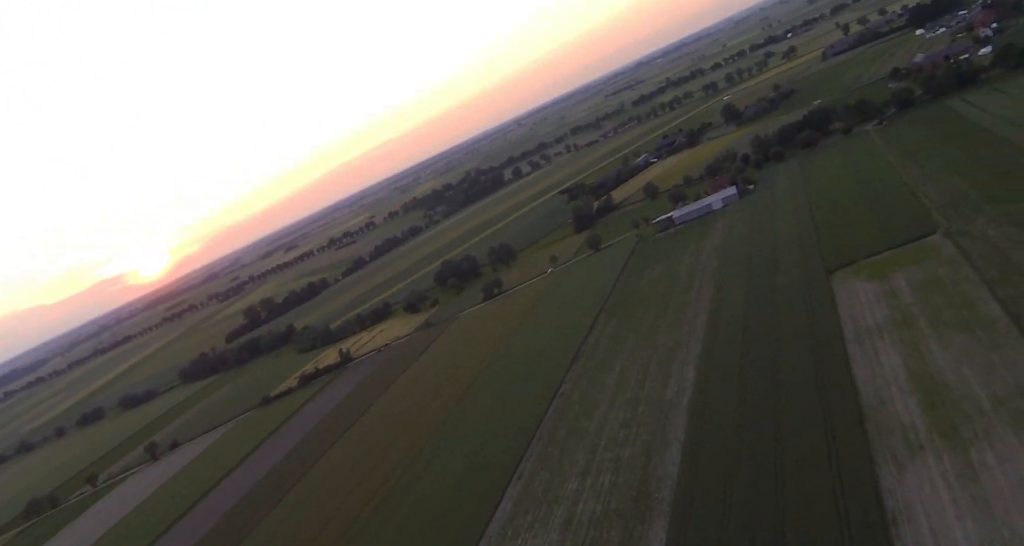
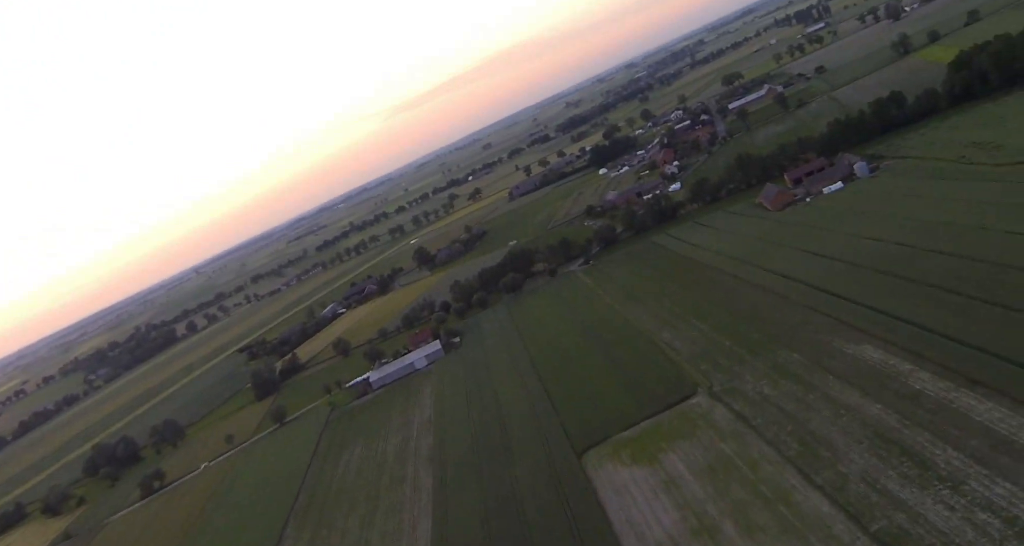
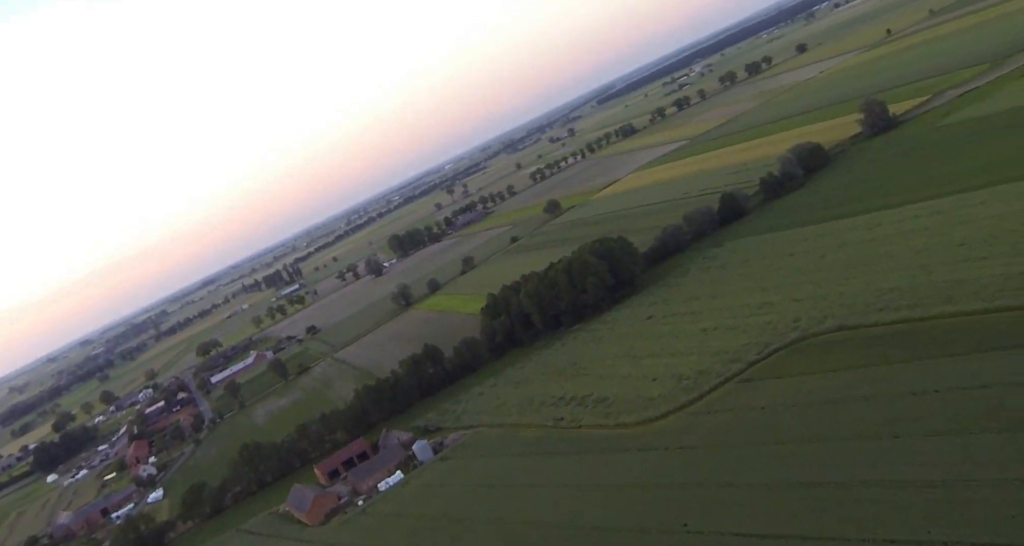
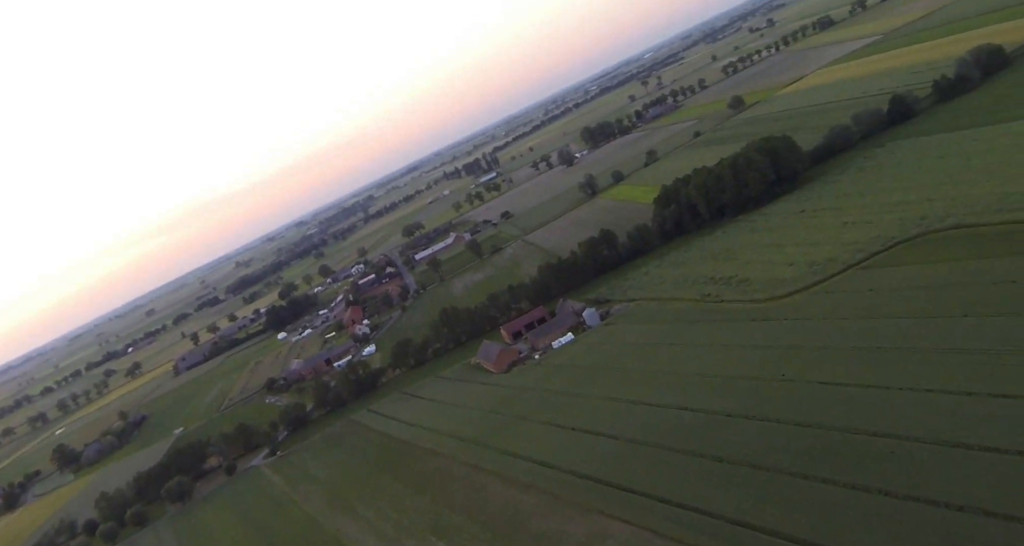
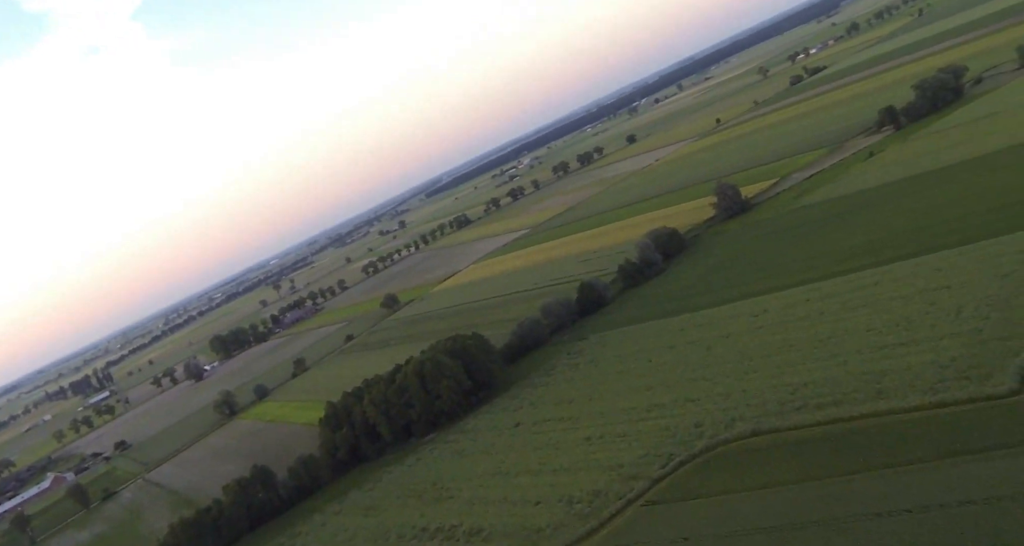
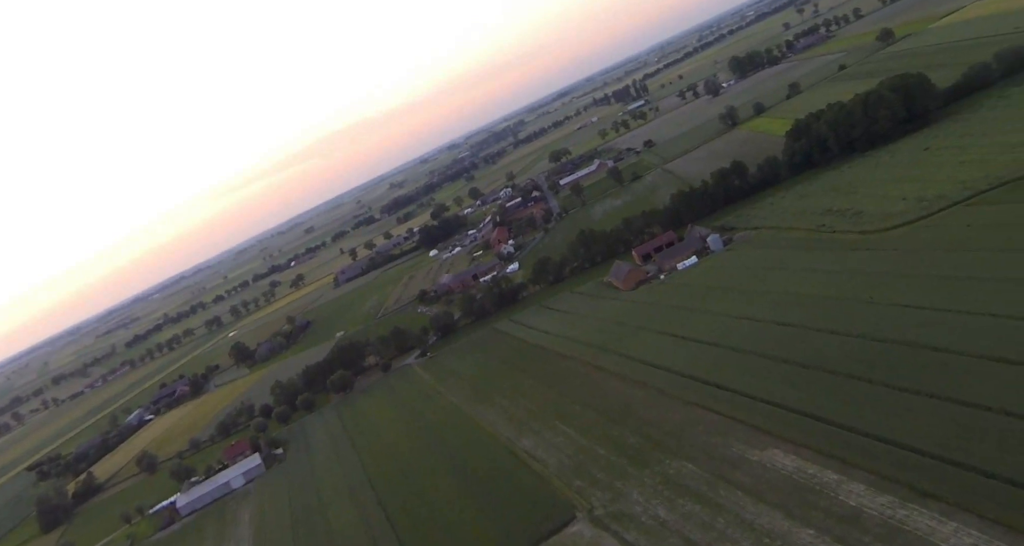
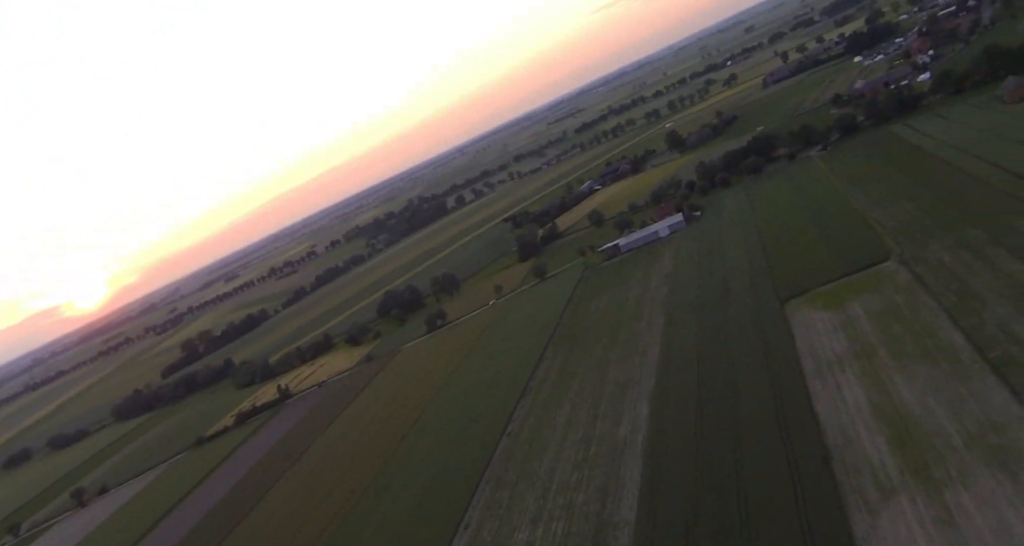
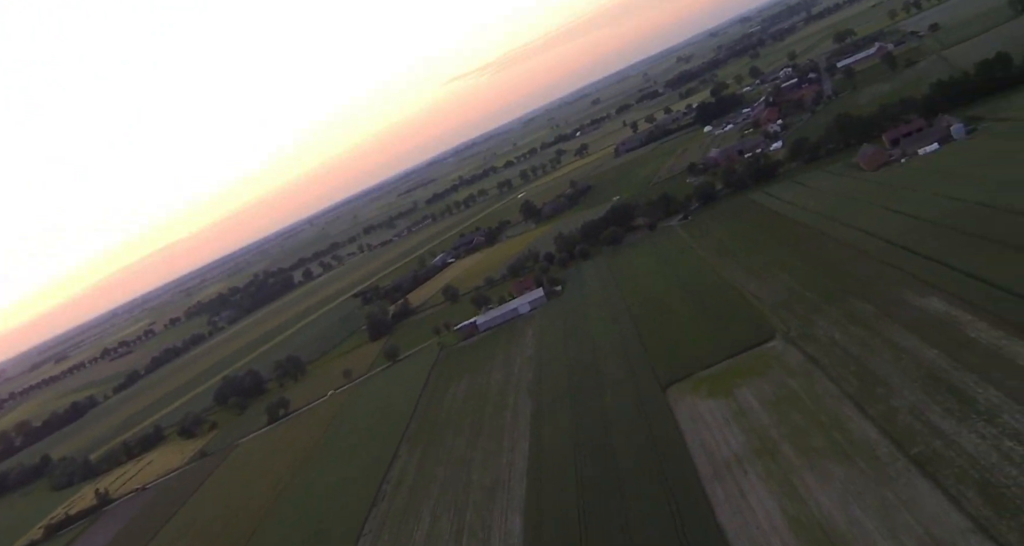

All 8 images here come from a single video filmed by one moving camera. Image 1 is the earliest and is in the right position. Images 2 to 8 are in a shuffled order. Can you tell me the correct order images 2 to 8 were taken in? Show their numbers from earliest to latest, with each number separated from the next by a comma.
7, 8, 2, 6, 4, 3, 5
